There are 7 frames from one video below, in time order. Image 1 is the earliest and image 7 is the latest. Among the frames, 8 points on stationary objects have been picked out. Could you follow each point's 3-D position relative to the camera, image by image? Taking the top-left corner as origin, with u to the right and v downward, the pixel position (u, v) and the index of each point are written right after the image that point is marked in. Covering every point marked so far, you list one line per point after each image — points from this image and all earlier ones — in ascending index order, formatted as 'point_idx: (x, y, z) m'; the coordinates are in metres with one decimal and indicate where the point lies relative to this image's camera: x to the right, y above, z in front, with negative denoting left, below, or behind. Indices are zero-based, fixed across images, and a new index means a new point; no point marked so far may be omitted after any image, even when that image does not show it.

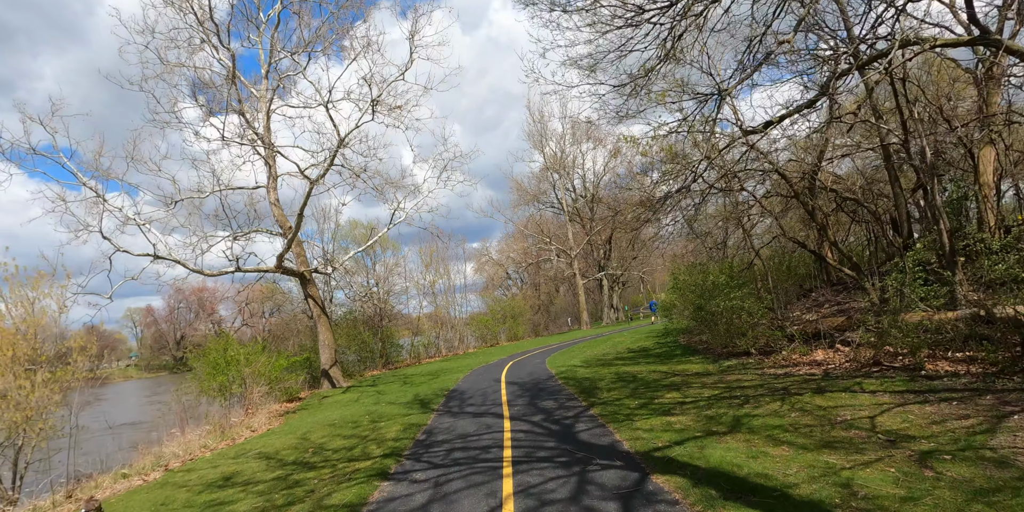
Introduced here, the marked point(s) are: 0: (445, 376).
0: (-2.3, -4.1, +19.7) m
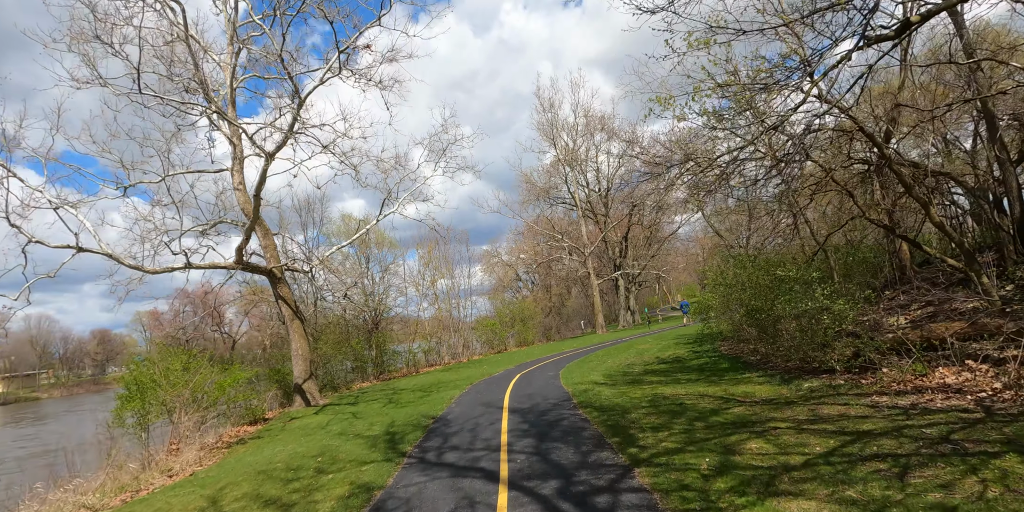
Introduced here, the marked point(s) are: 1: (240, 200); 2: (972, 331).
0: (-2.1, -3.9, +16.3) m
1: (-8.7, +1.8, +18.5) m
2: (+7.7, -1.2, +9.7) m
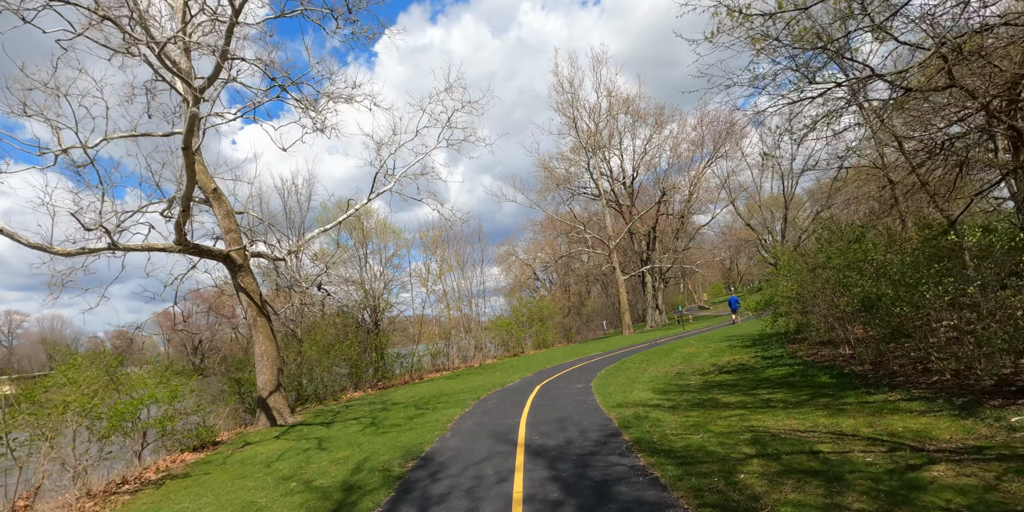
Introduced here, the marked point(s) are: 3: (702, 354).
0: (-1.7, -3.4, +12.6) m
1: (-8.2, +2.2, +15.0) m
2: (+7.9, -0.7, +5.7) m
3: (+5.8, -3.0, +17.5) m
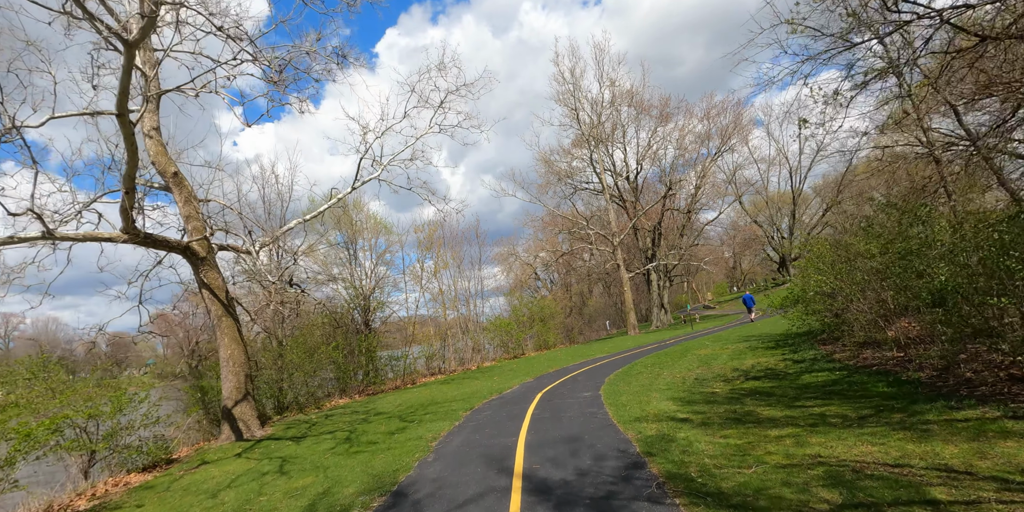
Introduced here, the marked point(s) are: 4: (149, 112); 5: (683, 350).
0: (-1.8, -3.2, +11.0) m
1: (-8.3, +2.4, +13.4) m
2: (+7.8, -0.5, +4.0) m
3: (+5.7, -2.7, +15.8) m
4: (-8.6, +3.4, +13.6) m
5: (+5.4, -3.0, +18.3) m
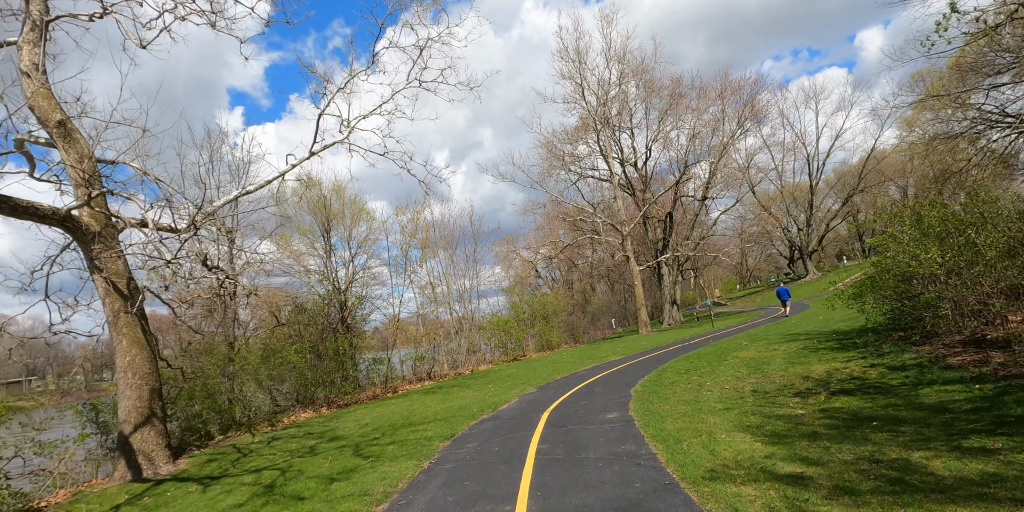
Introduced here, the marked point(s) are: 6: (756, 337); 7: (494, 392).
0: (-1.8, -2.8, +7.7) m
1: (-8.4, +2.8, +10.1) m
2: (+7.7, 0.0, +0.7) m
3: (+5.7, -2.3, +12.5) m
4: (-8.7, +3.8, +10.4) m
5: (+5.3, -2.5, +15.0) m
6: (+7.3, -2.4, +17.3) m
7: (-0.5, -3.4, +14.6) m
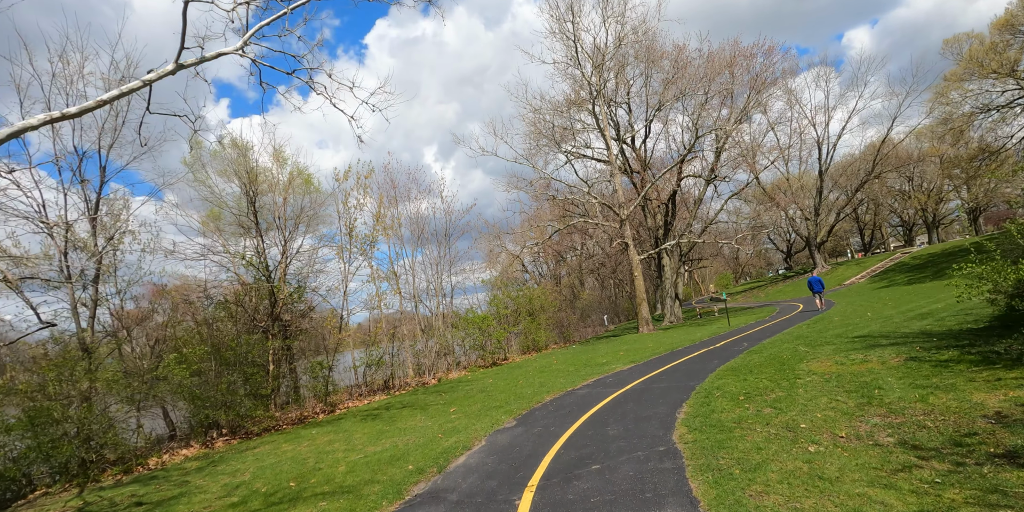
0: (-2.2, -2.2, +3.1) m
1: (-8.8, +3.4, +5.4) m
2: (+7.5, +0.4, -3.7) m
3: (+5.2, -1.7, +8.1) m
4: (-9.1, +4.4, +5.6) m
5: (+4.8, -2.0, +10.6) m
6: (+6.7, -1.9, +12.9) m
7: (-1.0, -2.9, +10.0) m
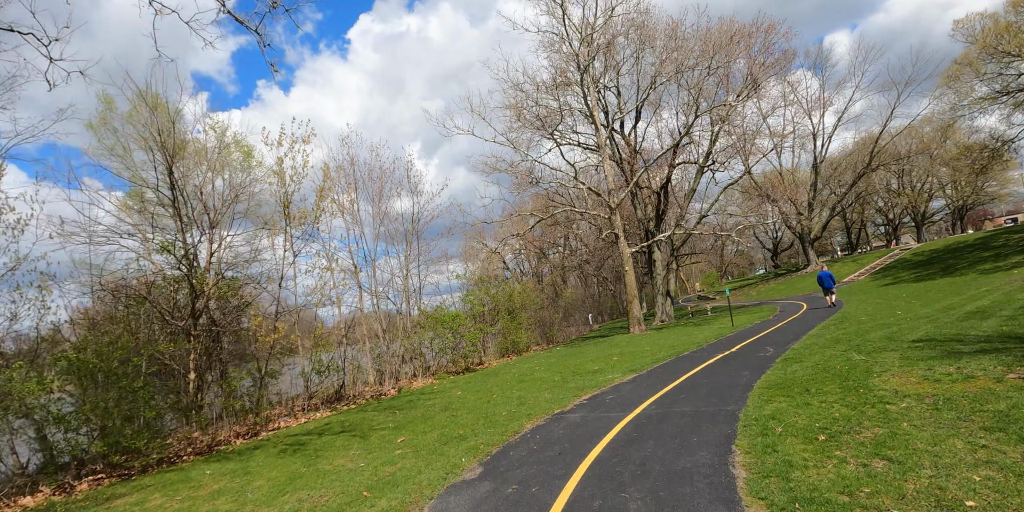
0: (-2.4, -1.9, +0.2) m
1: (-9.0, +3.8, +2.2) m
2: (+7.5, +0.7, -6.3) m
3: (+4.8, -1.4, +5.4) m
4: (-9.3, +4.8, +2.5) m
5: (+4.4, -1.7, +7.9) m
6: (+6.2, -1.6, +10.3) m
7: (-1.4, -2.5, +7.2) m
